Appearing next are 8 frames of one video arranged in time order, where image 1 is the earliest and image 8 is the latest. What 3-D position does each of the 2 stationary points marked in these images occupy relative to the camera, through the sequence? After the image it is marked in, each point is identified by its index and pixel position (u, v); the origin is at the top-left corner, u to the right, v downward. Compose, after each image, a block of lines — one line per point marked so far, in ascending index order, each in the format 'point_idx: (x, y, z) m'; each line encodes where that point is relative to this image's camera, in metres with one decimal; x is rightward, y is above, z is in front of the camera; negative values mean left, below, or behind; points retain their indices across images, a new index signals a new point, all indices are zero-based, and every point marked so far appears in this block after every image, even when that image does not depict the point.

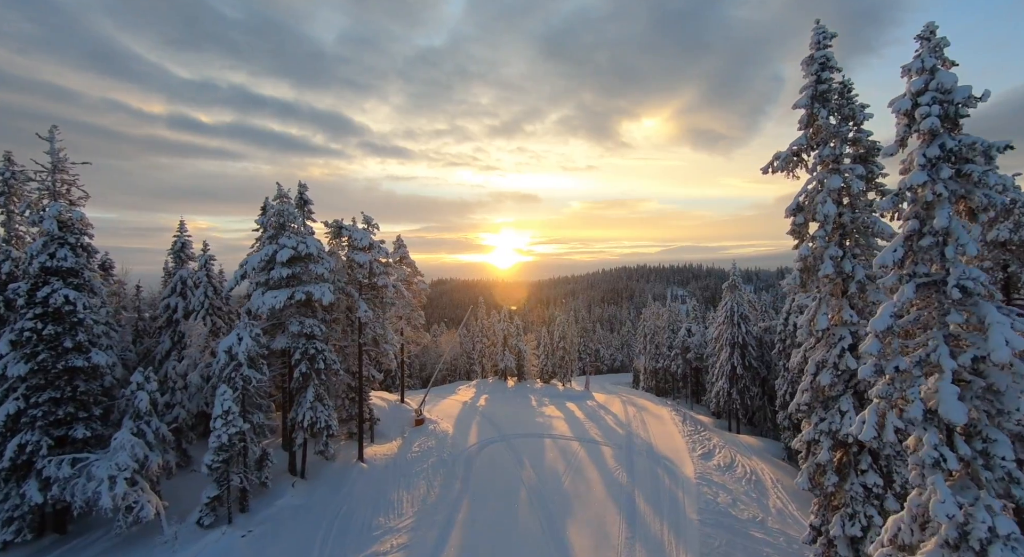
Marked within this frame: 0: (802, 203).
0: (+7.2, +1.9, +12.3) m
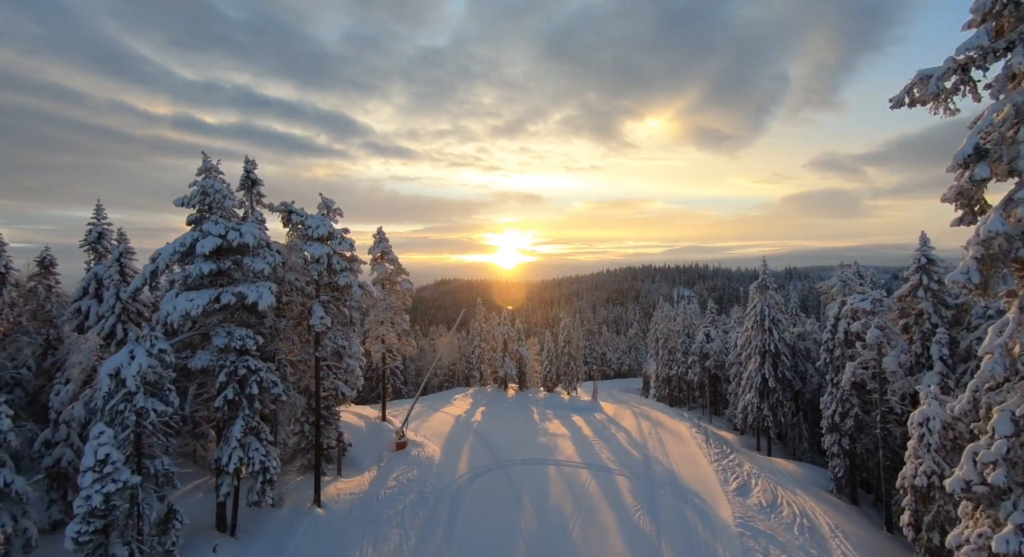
0: (+6.9, +1.9, +7.3) m
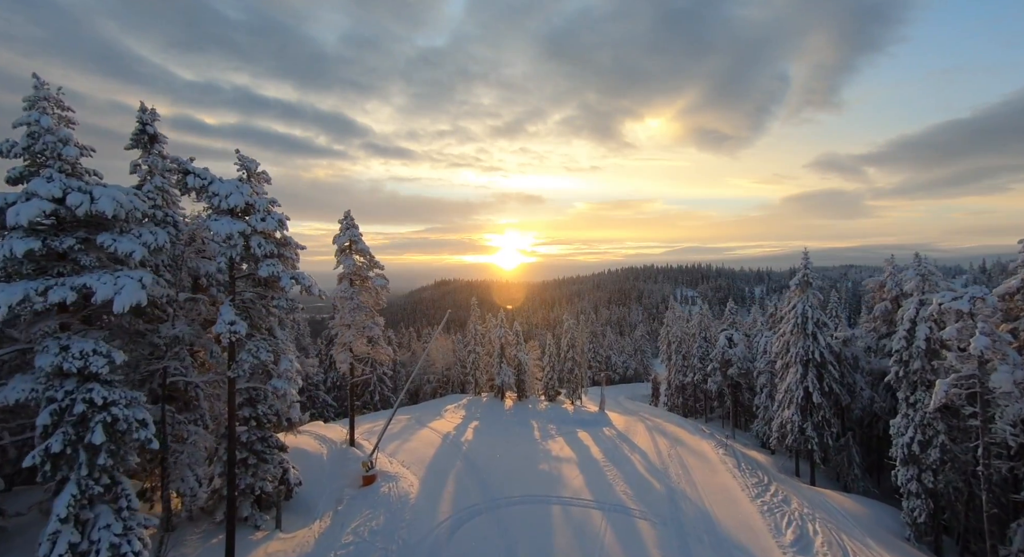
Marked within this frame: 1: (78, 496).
0: (+6.7, +2.3, +1.7) m
1: (-8.7, -4.4, +10.0) m
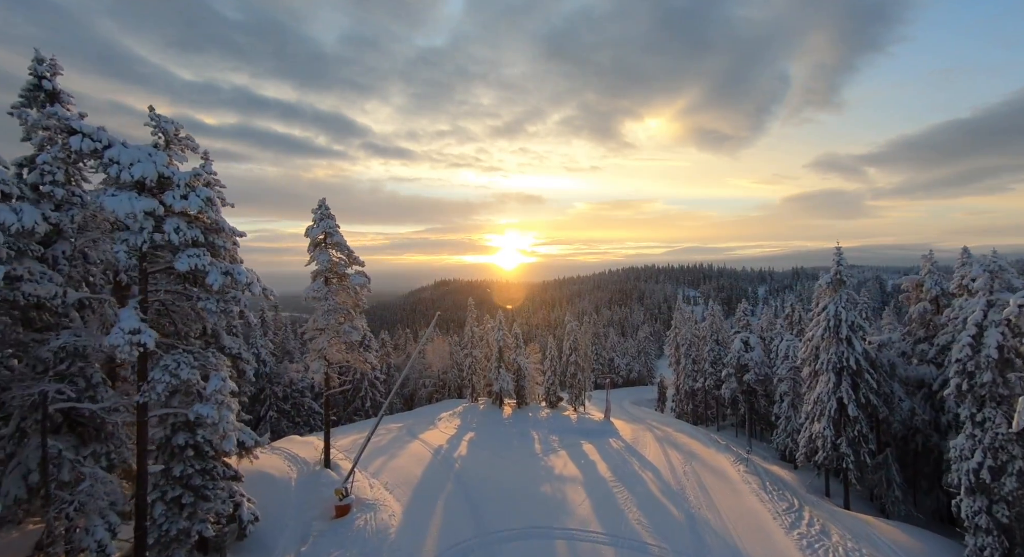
0: (+6.6, +2.4, -1.6) m
1: (-8.8, -4.3, +6.7) m
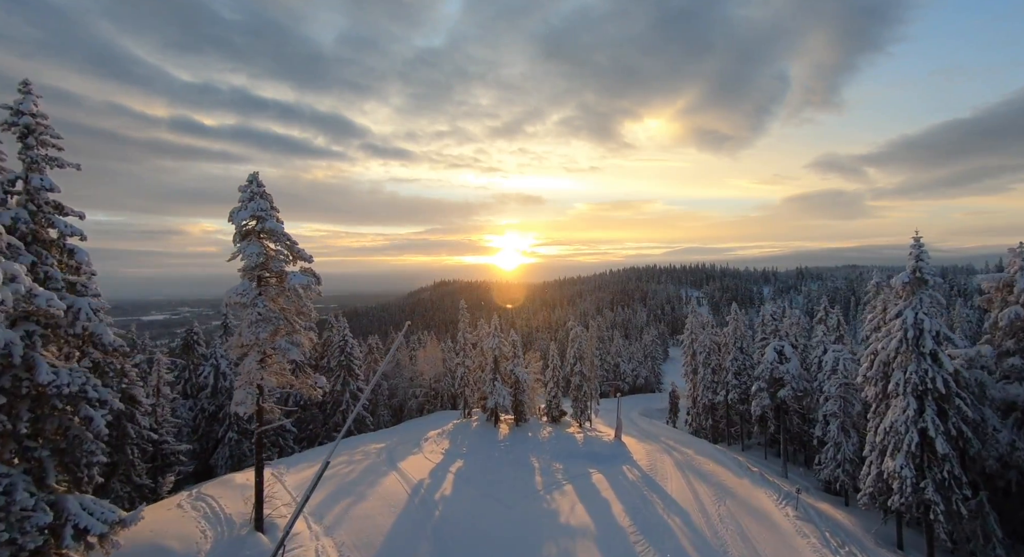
0: (+6.3, +2.5, -7.4) m
1: (-9.1, -4.2, +0.9) m
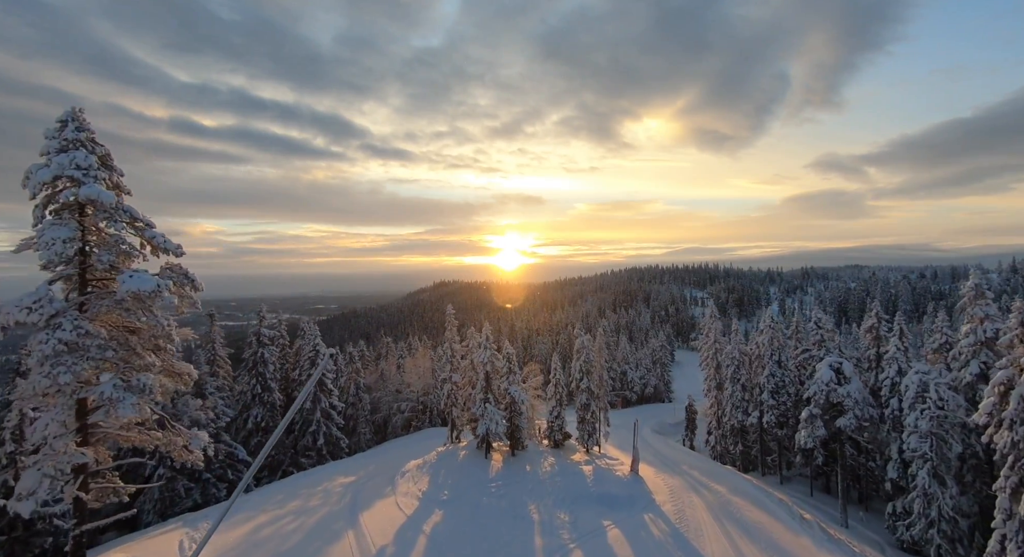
0: (+5.9, +2.5, -14.4) m
1: (-9.5, -4.3, -6.1) m
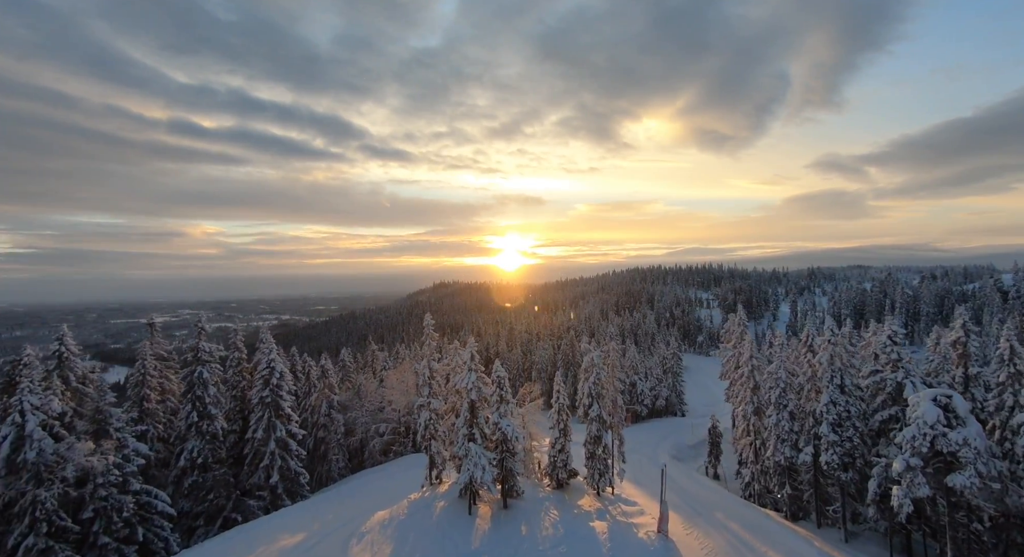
0: (+5.4, +2.4, -22.2) m
1: (-9.9, -4.4, -13.9) m
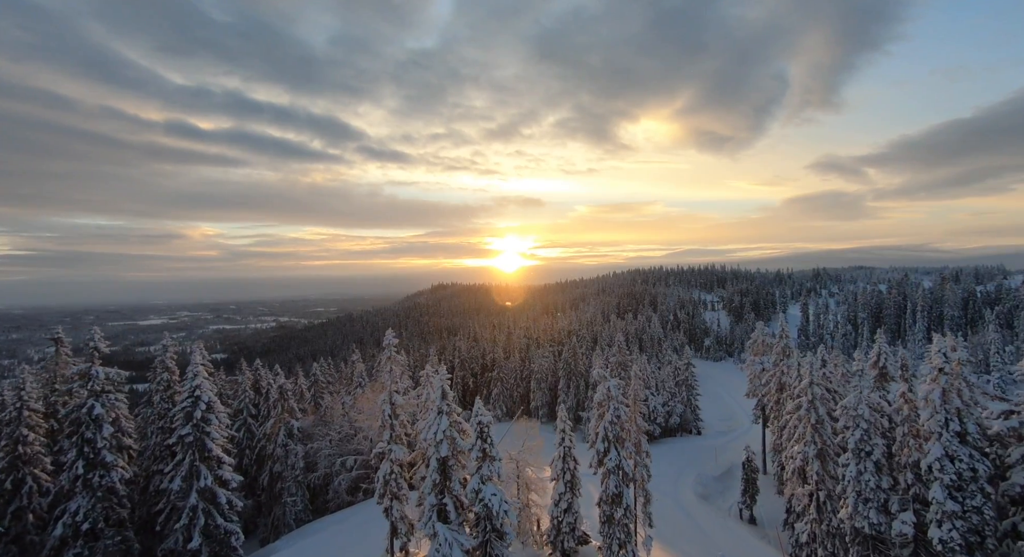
0: (+5.0, +2.4, -30.7) m
1: (-10.4, -4.5, -22.5) m
